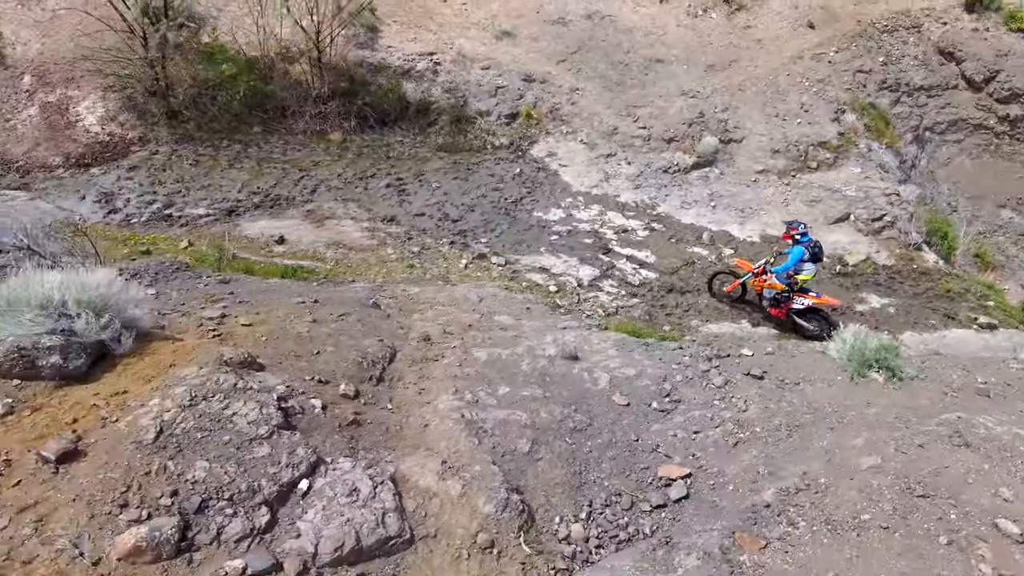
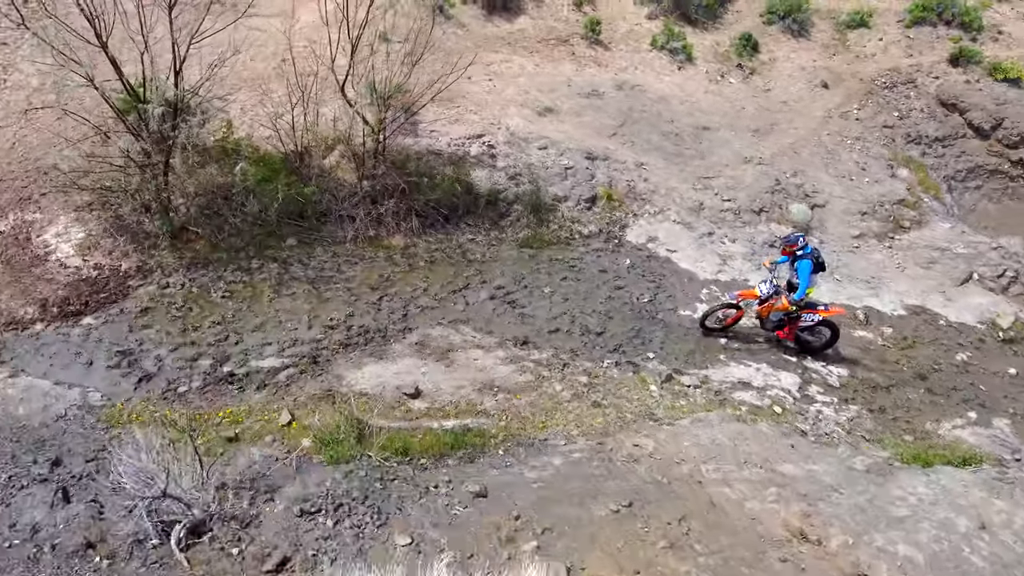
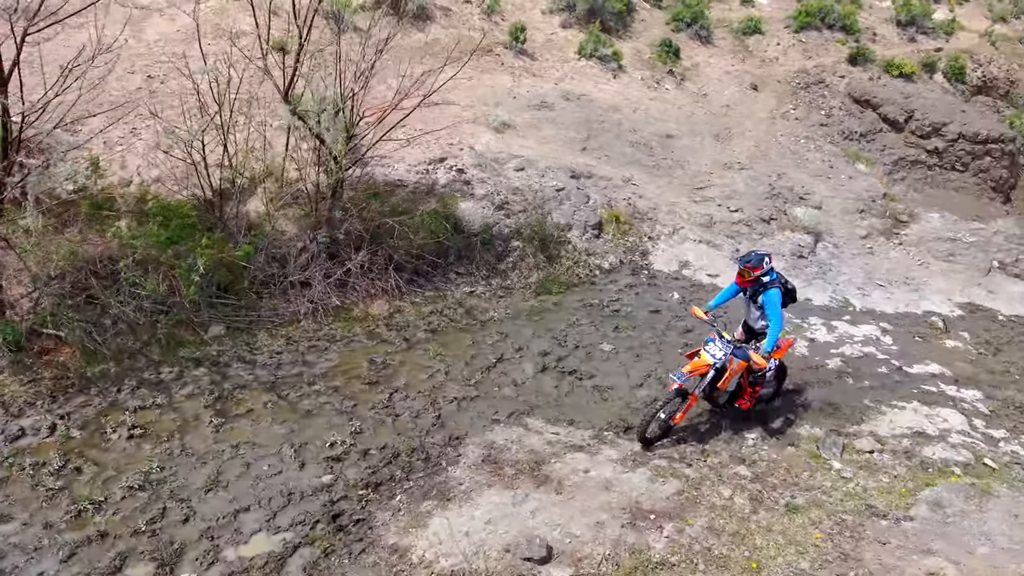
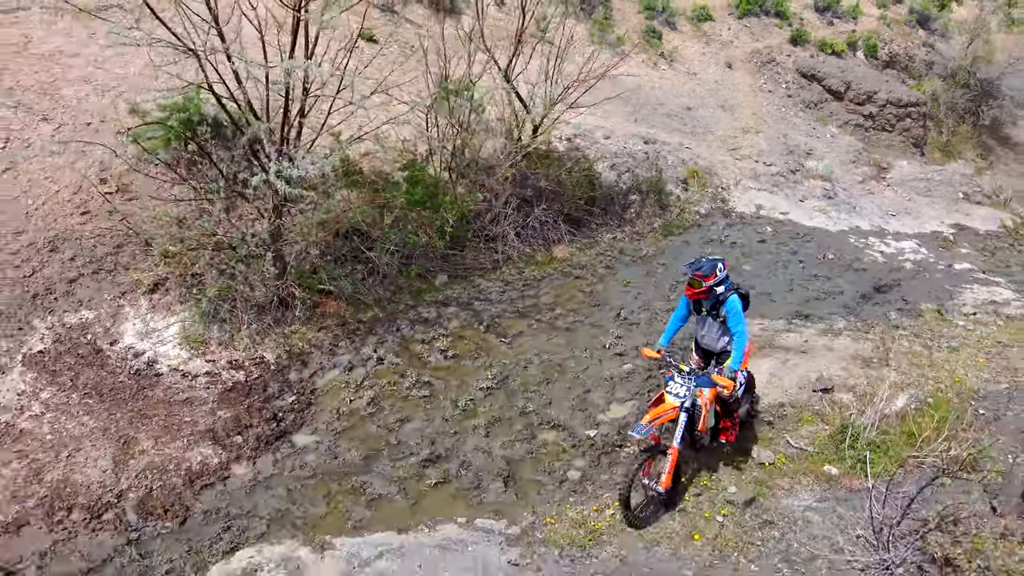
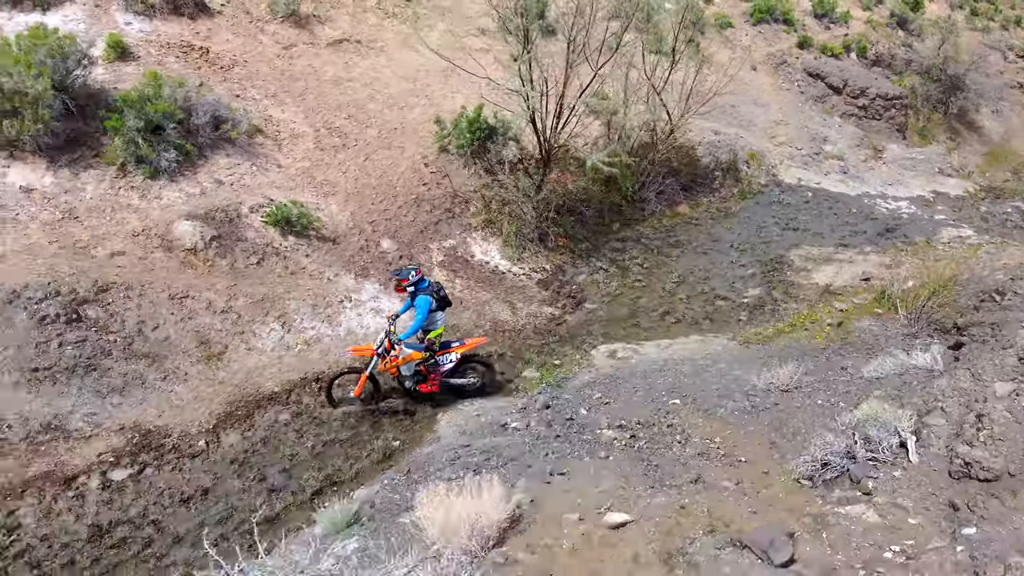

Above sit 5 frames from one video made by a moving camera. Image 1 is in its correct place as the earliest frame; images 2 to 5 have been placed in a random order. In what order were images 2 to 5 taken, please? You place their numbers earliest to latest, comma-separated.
2, 3, 4, 5
